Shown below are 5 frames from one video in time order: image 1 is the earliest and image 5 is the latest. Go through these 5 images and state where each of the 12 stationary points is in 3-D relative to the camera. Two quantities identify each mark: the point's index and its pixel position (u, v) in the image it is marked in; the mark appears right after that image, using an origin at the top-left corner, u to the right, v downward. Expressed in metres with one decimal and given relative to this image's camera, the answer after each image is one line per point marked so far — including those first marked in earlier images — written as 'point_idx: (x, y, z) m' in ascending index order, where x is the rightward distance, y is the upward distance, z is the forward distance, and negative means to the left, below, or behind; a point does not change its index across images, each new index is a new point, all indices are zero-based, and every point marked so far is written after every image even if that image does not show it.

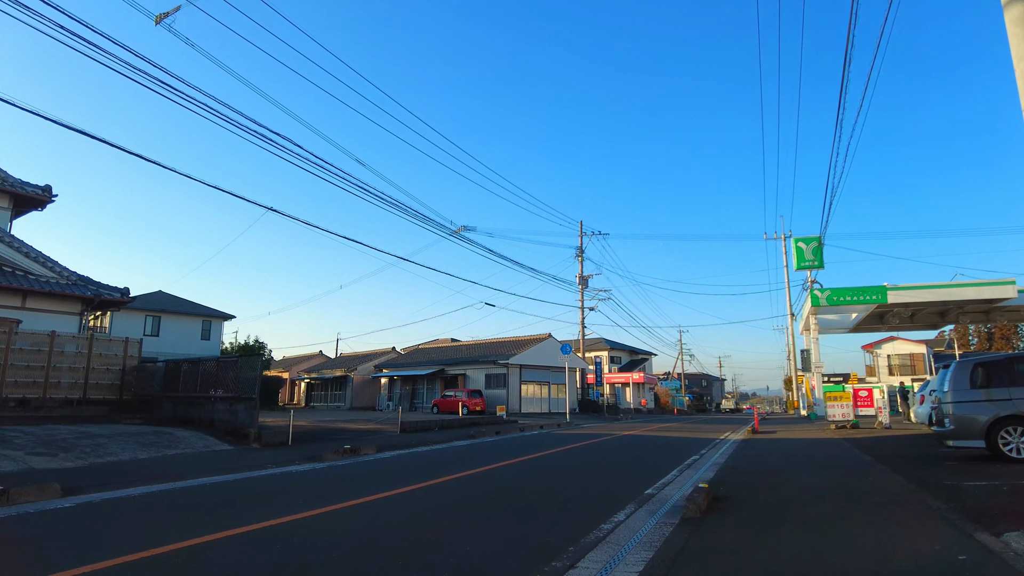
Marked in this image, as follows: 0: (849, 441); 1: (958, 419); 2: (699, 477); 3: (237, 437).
0: (+7.6, -3.5, +13.2) m
1: (+6.7, -2.0, +8.9) m
2: (+2.8, -2.9, +8.9) m
3: (-6.6, -3.5, +14.0) m
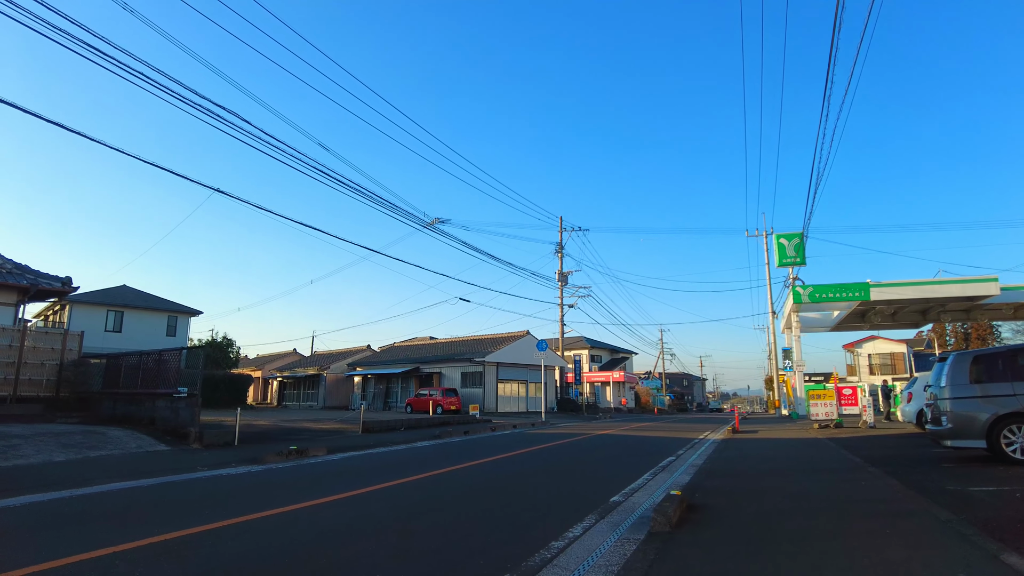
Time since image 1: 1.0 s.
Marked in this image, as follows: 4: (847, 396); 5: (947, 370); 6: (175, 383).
0: (+6.8, -3.3, +12.4) m
1: (+6.1, -1.8, +8.1) m
2: (+2.2, -2.6, +8.0) m
3: (-7.3, -3.3, +12.9) m
4: (+11.4, -3.7, +19.9) m
5: (+6.2, -1.2, +8.4) m
6: (-7.8, -2.2, +13.6) m
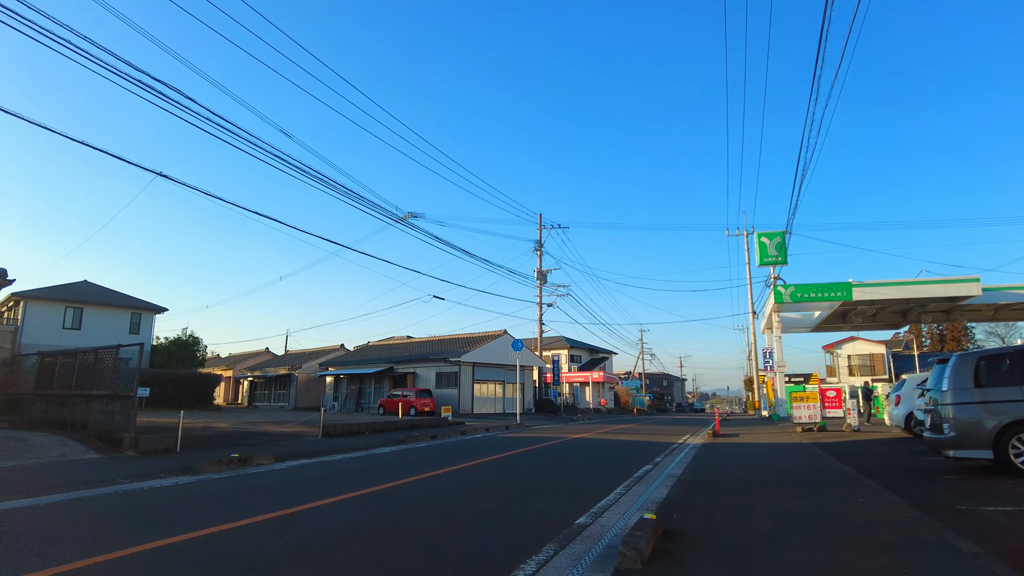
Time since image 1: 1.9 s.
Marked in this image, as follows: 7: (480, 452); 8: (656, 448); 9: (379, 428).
0: (+6.1, -3.2, +11.7) m
1: (+5.6, -1.7, +7.3) m
2: (+1.7, -2.5, +7.1) m
3: (-8.0, -3.1, +11.7) m
4: (+10.5, -3.6, +19.3) m
5: (+5.7, -1.1, +7.7) m
6: (-8.5, -2.0, +12.5) m
7: (-0.9, -4.7, +16.8) m
8: (+4.1, -4.6, +16.7) m
9: (-4.1, -4.3, +18.3) m
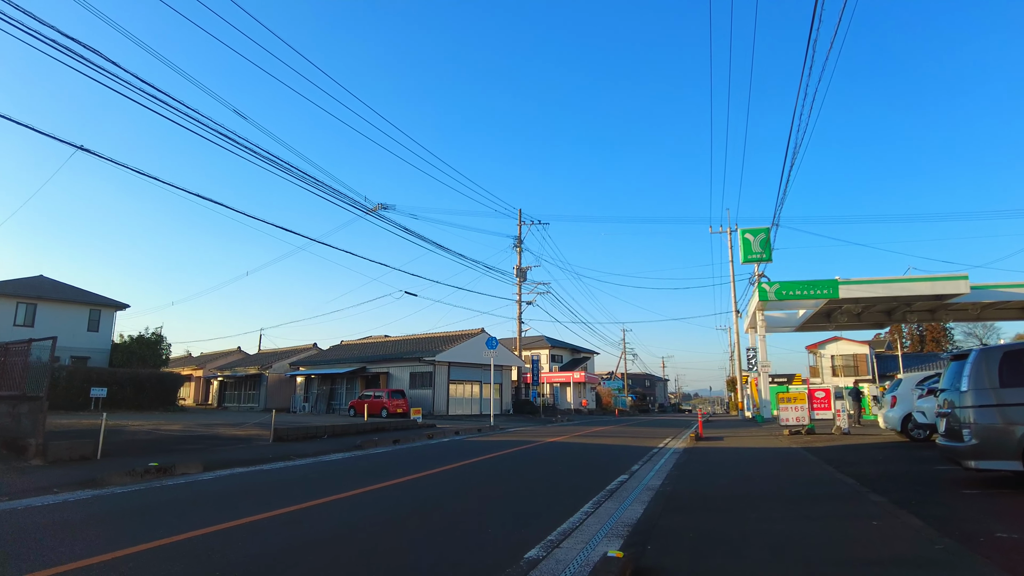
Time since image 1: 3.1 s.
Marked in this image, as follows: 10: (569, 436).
0: (+5.5, -3.0, +10.6) m
1: (+5.0, -1.5, +6.3) m
2: (+1.1, -2.3, +6.0) m
3: (-8.7, -2.9, +10.3) m
4: (+9.6, -3.5, +18.4) m
5: (+5.1, -0.9, +6.6) m
6: (-9.2, -1.8, +11.0) m
7: (-1.7, -4.5, +15.5) m
8: (+3.3, -4.4, +15.6) m
9: (-5.0, -4.1, +17.0) m
10: (+1.9, -4.9, +19.5) m
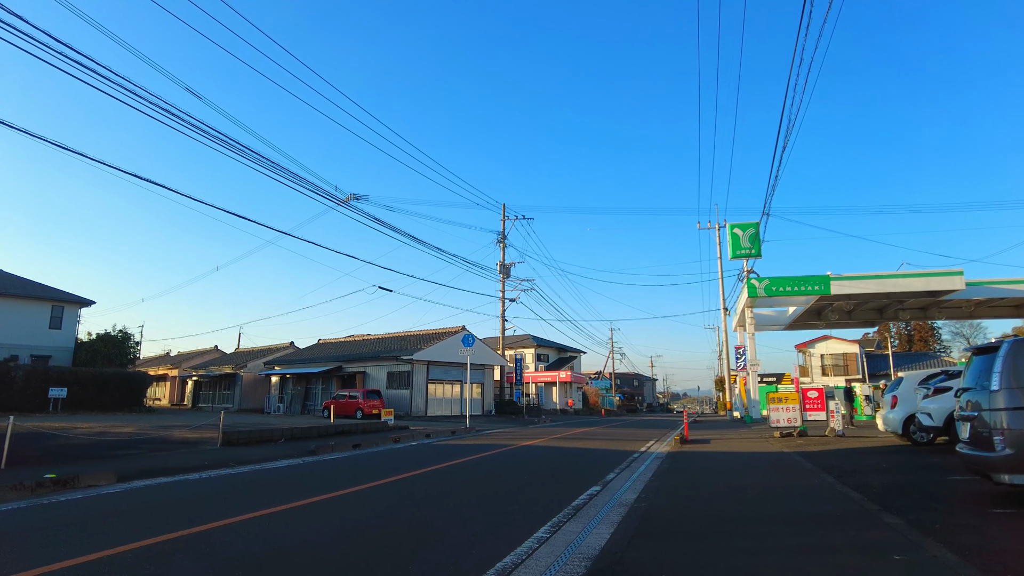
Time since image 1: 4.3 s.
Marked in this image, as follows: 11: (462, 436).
0: (+4.8, -2.8, +9.6) m
1: (+4.5, -1.3, +5.2) m
2: (+0.6, -2.1, +4.8) m
3: (-9.3, -2.6, +9.0) m
4: (+8.8, -3.3, +17.4) m
5: (+4.6, -0.7, +5.6) m
6: (-9.8, -1.6, +9.7) m
7: (-2.4, -4.3, +14.4) m
8: (+2.6, -4.2, +14.6) m
9: (-5.7, -3.9, +15.7) m
10: (+1.1, -4.7, +18.4) m
11: (-1.7, -4.8, +19.2) m
